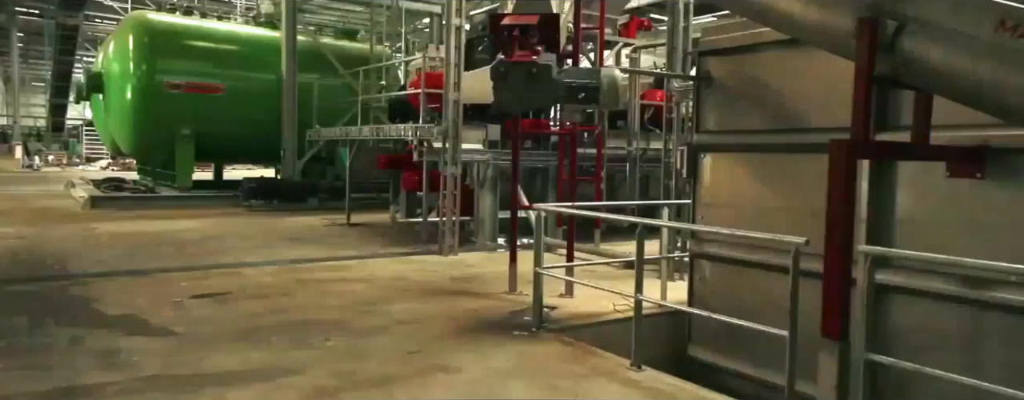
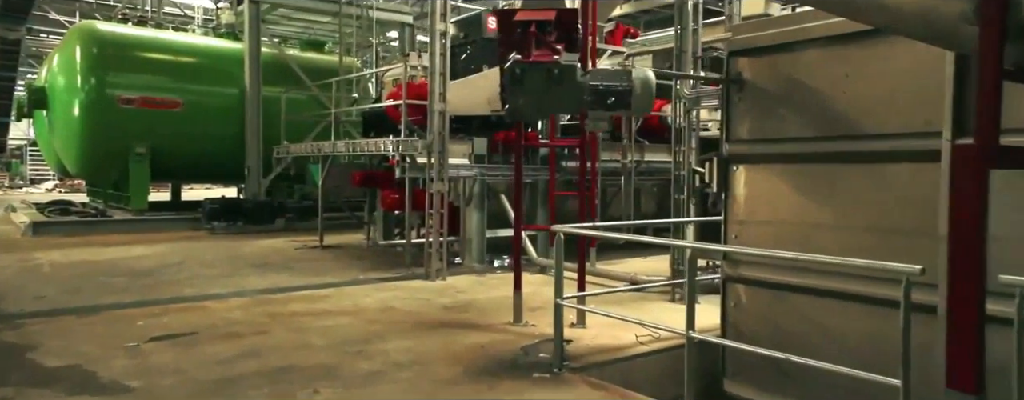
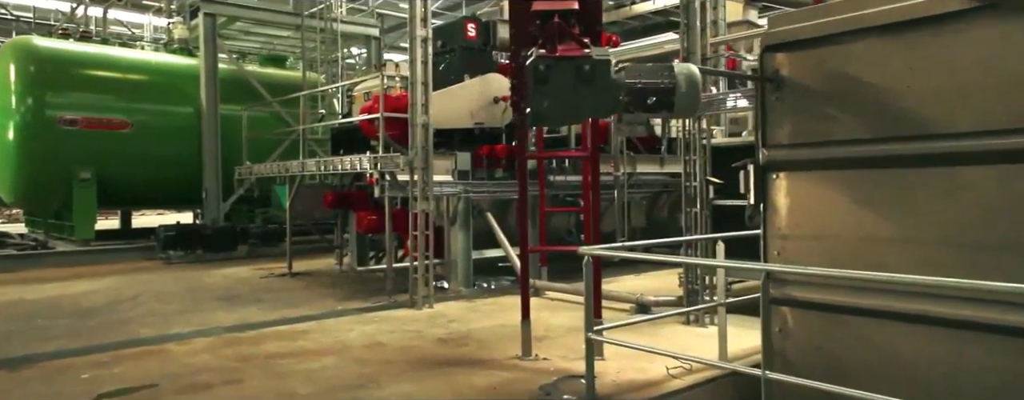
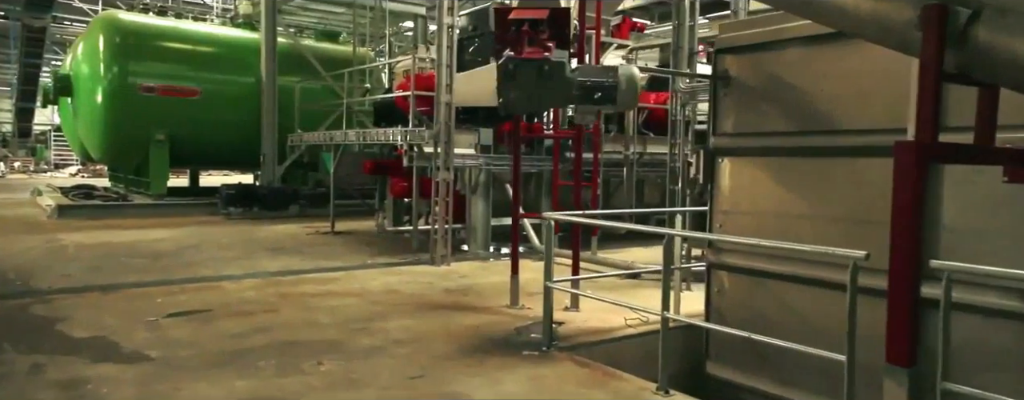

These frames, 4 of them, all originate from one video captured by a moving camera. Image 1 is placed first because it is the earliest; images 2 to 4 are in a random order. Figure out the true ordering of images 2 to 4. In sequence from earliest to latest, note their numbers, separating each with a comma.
4, 2, 3
